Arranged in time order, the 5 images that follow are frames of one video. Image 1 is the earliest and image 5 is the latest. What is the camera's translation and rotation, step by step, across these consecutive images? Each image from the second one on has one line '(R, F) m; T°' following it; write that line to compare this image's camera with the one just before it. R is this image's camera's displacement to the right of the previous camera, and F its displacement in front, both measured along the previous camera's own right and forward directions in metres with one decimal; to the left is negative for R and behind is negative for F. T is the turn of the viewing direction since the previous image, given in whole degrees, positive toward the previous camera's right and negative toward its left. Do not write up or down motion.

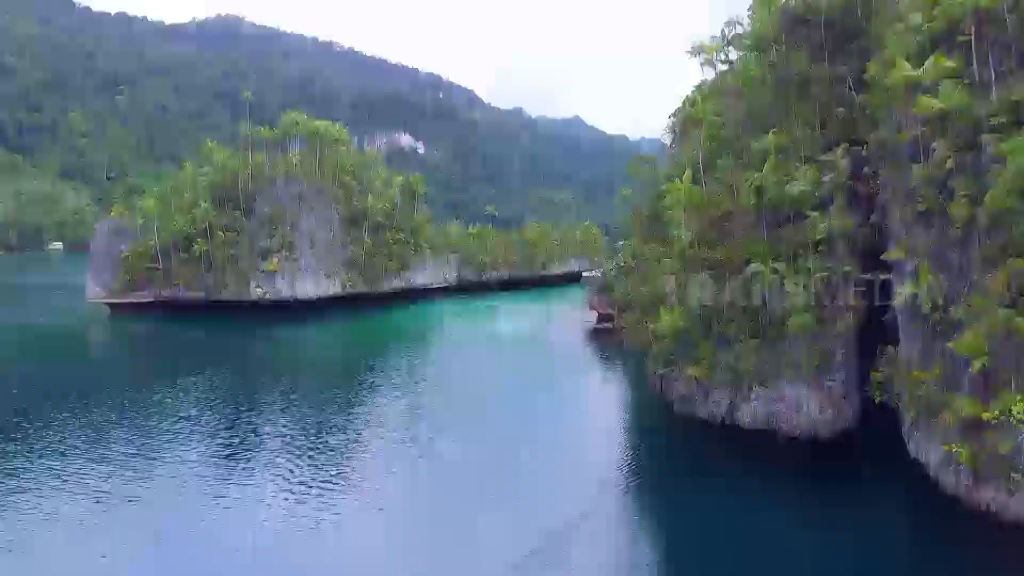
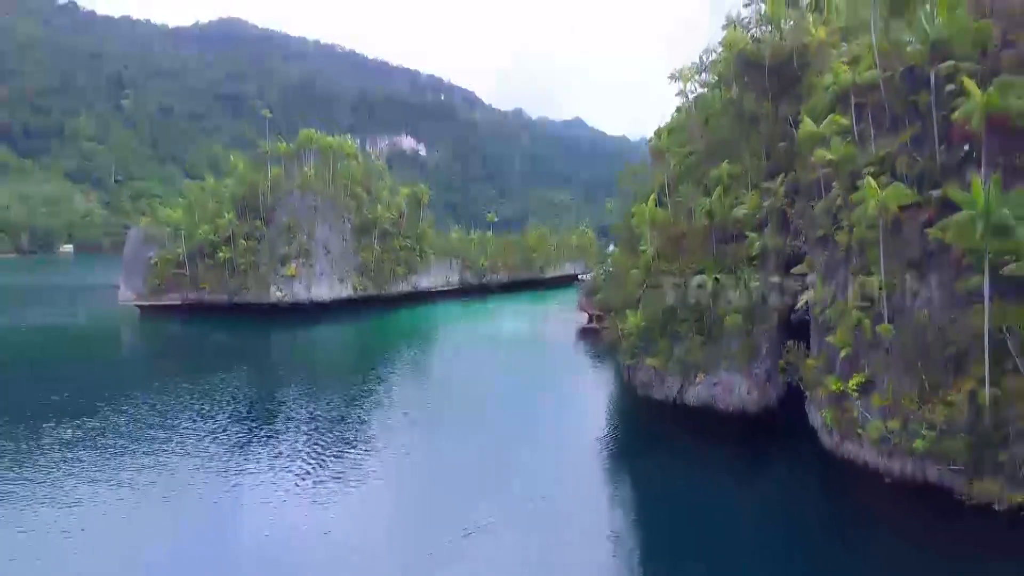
(+0.3, -5.1) m; 0°
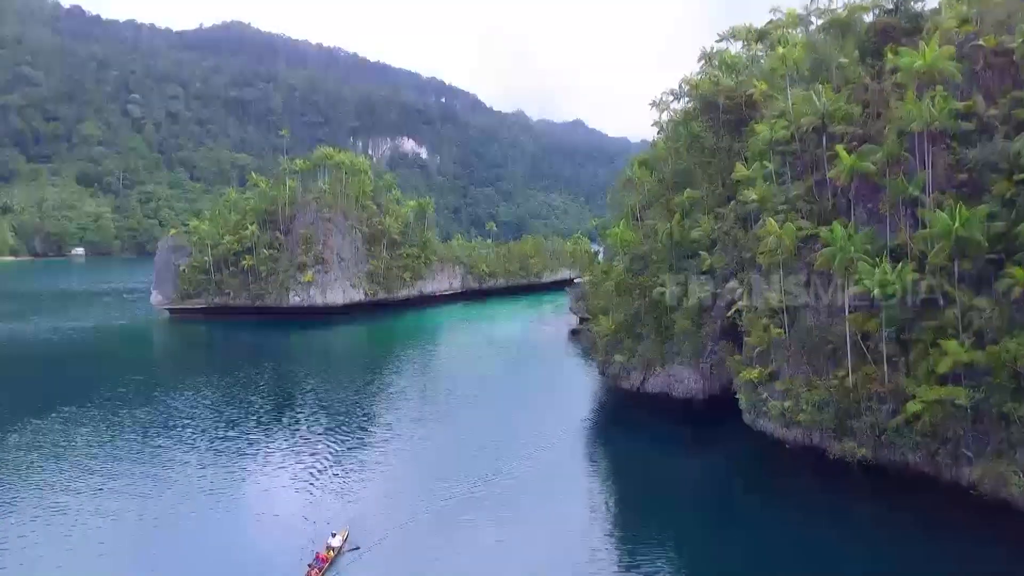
(+0.5, -5.8) m; 0°
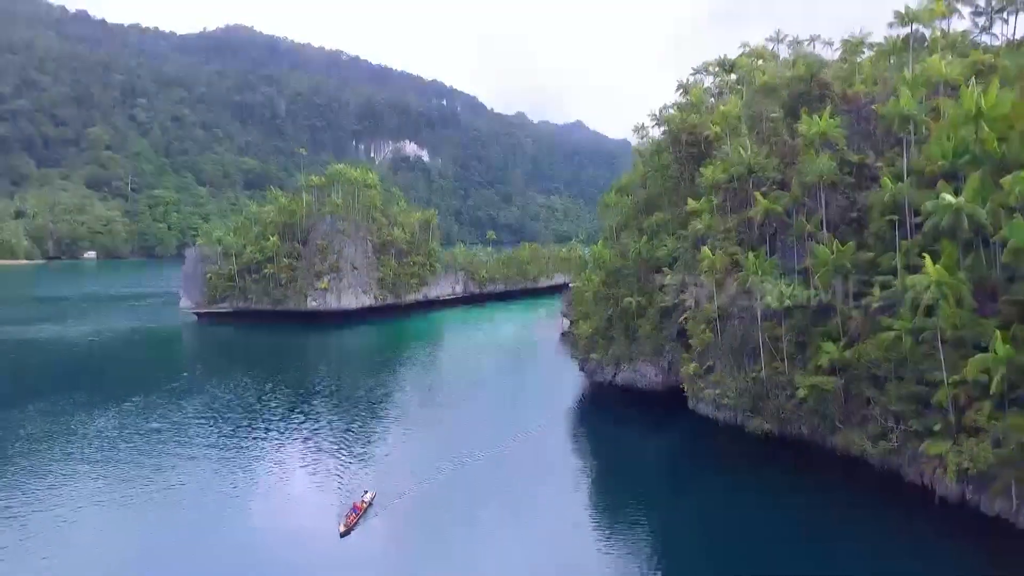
(+0.5, -6.6) m; 0°
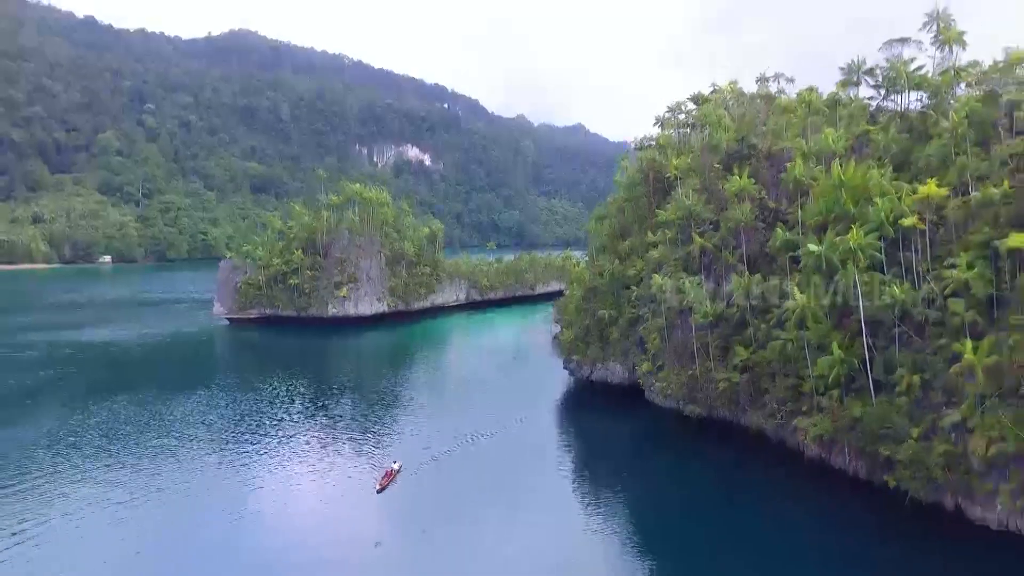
(+0.4, -8.9) m; 0°
